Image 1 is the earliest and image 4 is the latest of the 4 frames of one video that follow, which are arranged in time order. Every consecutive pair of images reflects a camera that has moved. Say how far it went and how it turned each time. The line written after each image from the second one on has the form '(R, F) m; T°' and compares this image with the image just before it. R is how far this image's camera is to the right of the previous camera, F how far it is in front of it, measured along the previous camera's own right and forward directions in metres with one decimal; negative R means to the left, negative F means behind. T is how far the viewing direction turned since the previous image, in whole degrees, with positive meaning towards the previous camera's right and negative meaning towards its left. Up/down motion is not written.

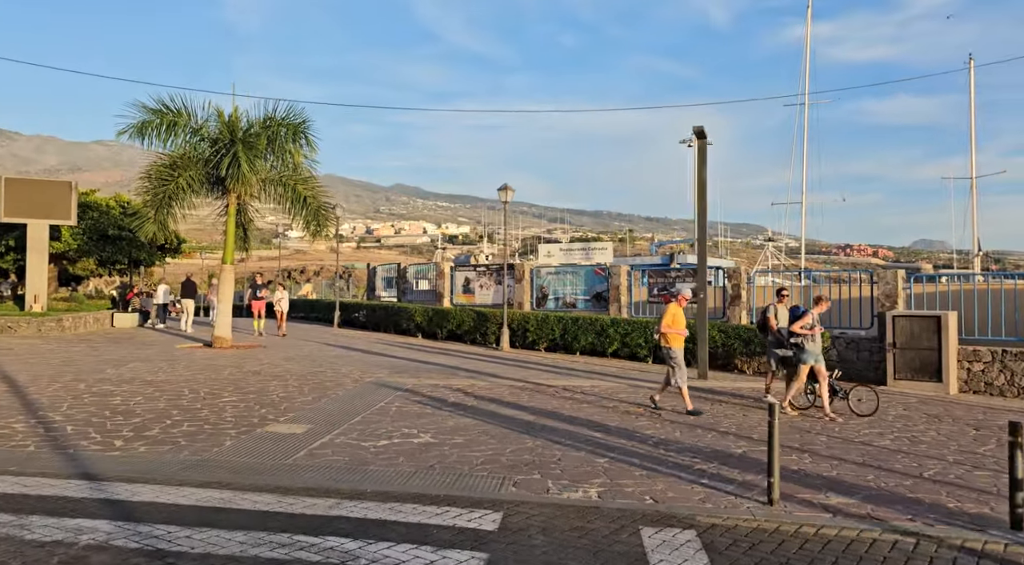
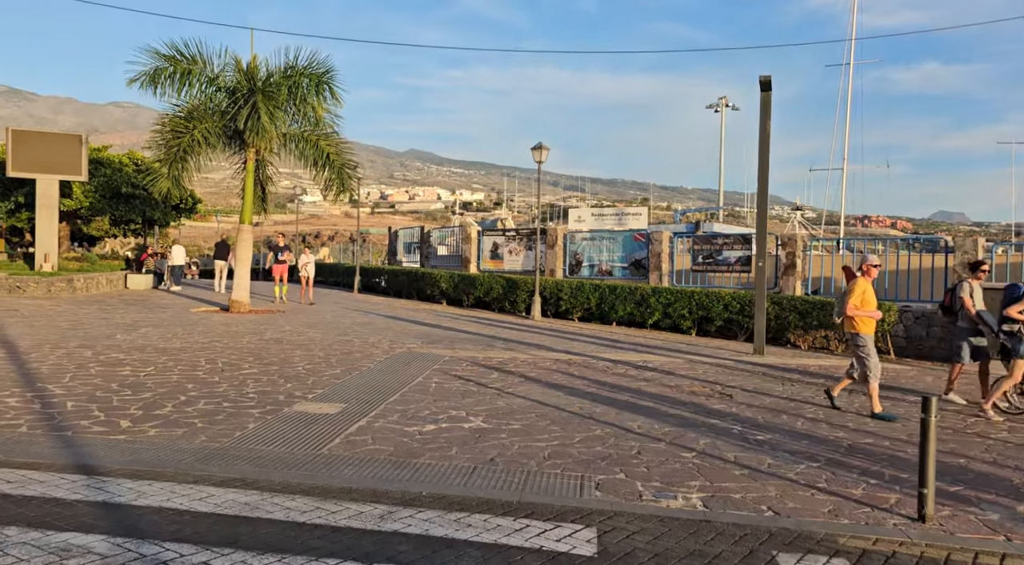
(-0.5, +1.3) m; -1°
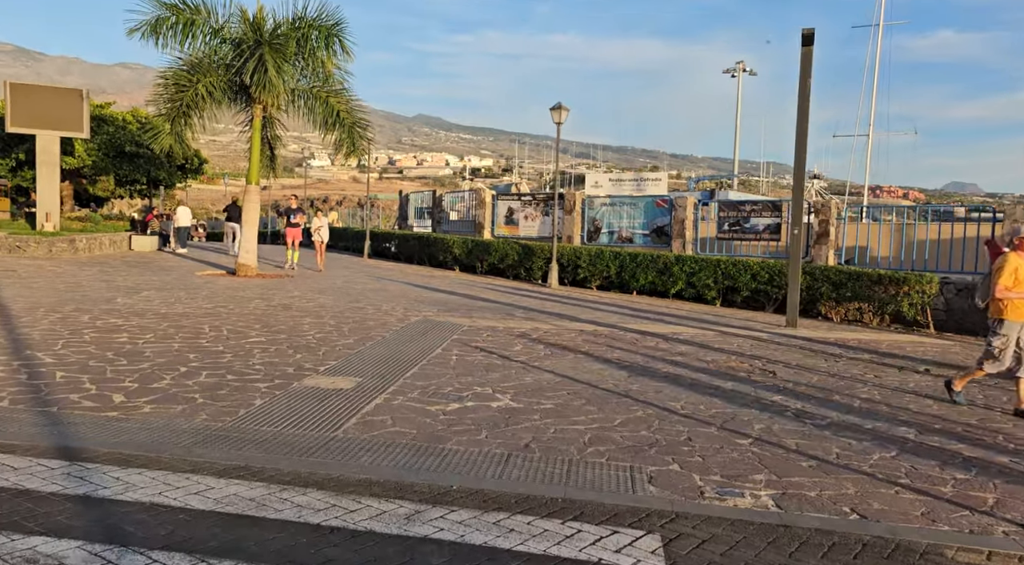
(-0.2, +0.8) m; 0°
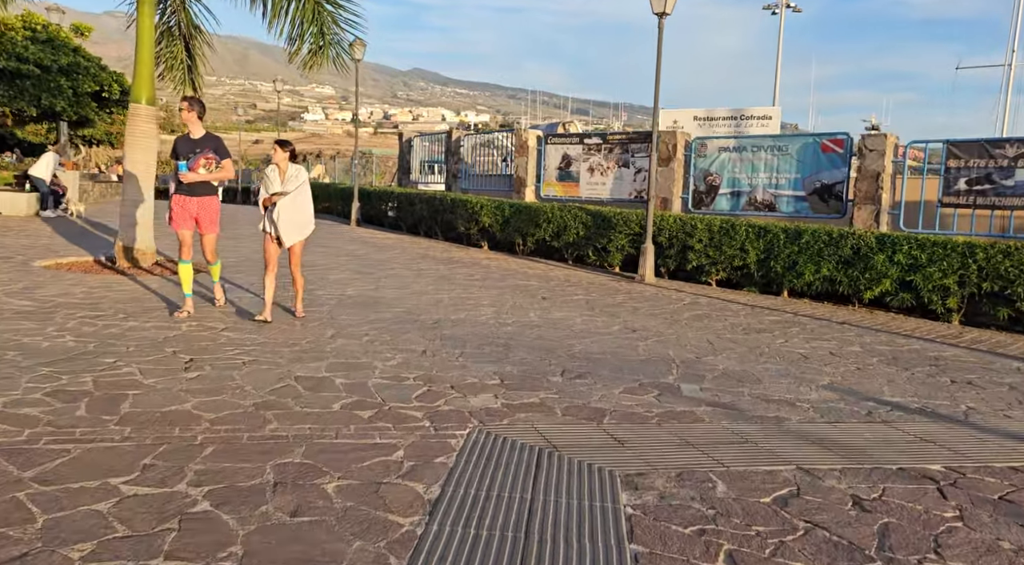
(-1.3, +8.4) m; 0°
